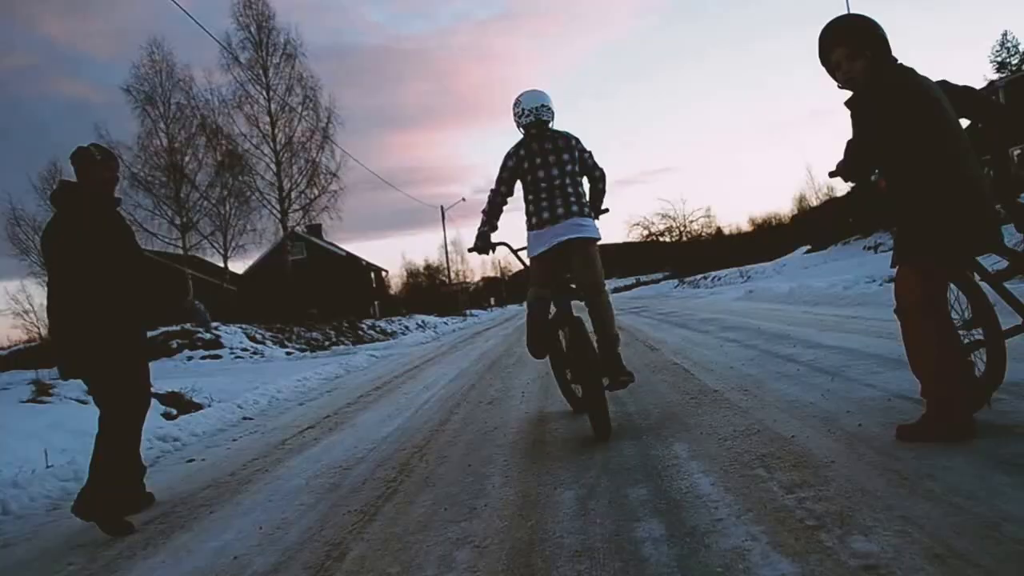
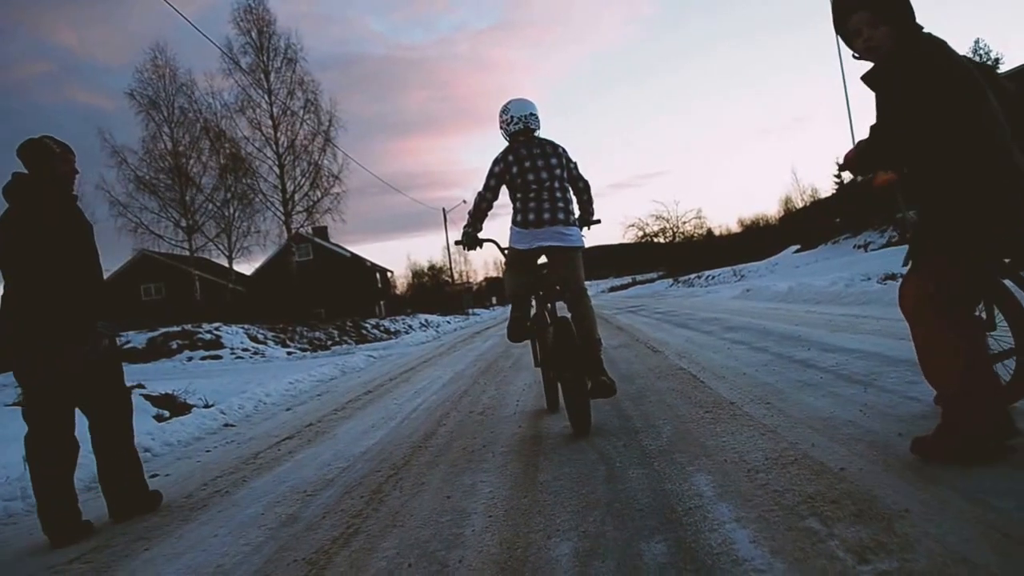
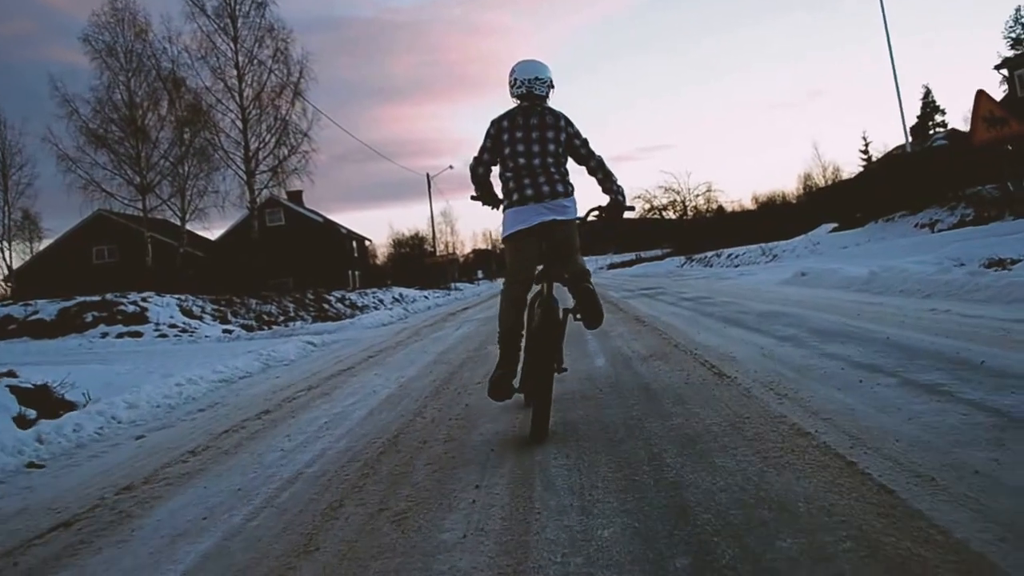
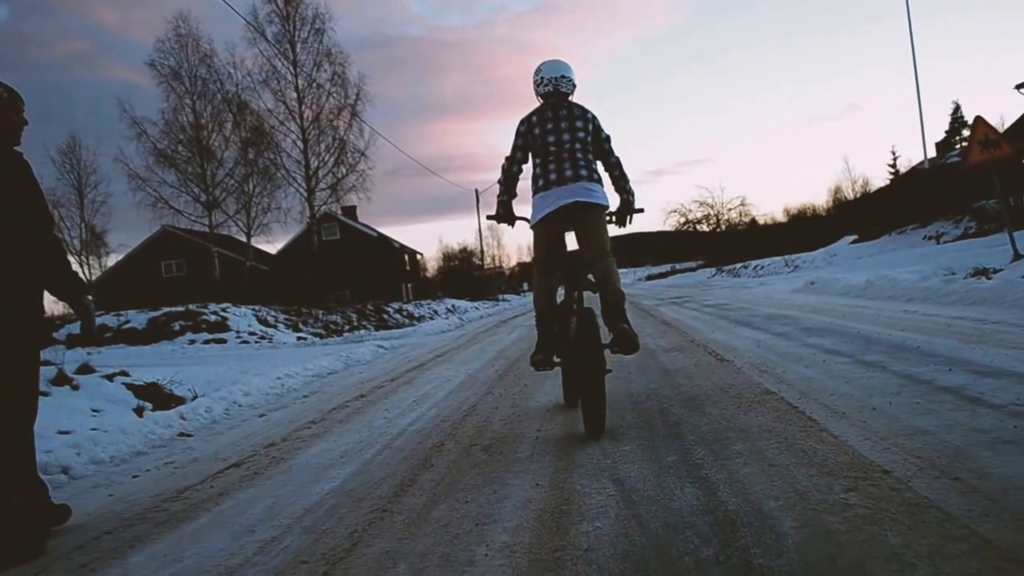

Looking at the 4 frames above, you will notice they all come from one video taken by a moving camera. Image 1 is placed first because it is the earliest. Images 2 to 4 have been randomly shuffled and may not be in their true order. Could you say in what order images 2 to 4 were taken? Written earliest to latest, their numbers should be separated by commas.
2, 4, 3
